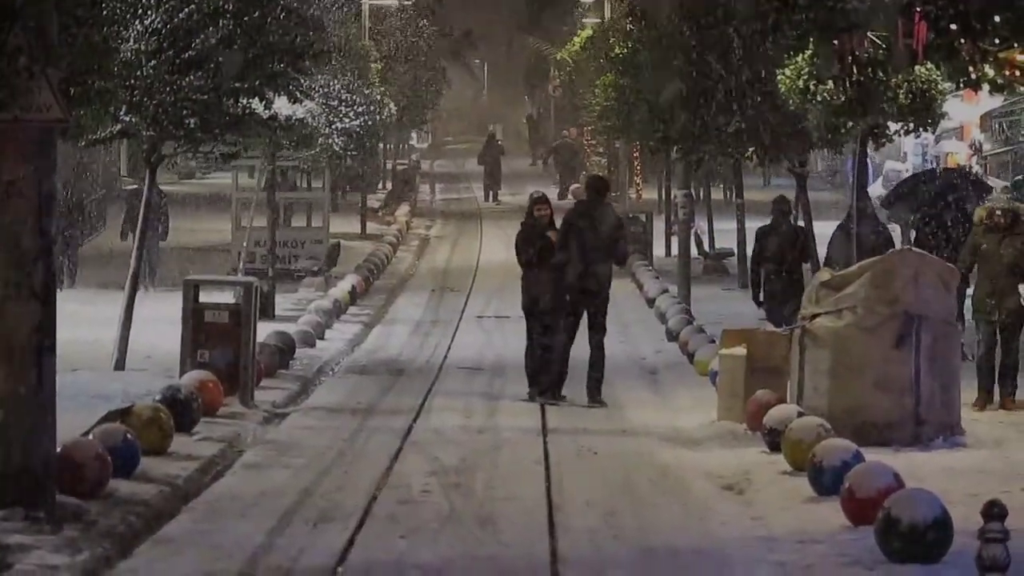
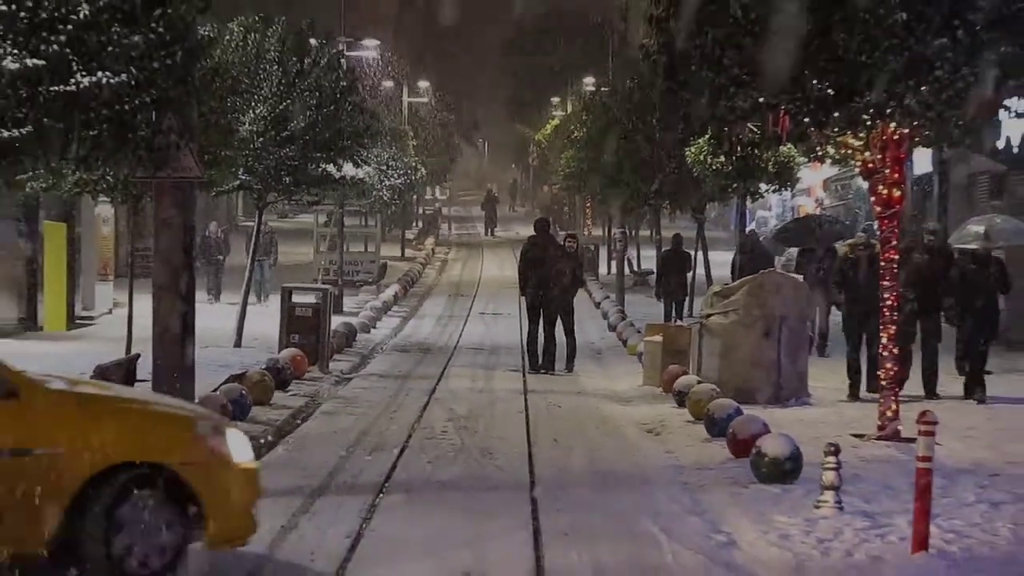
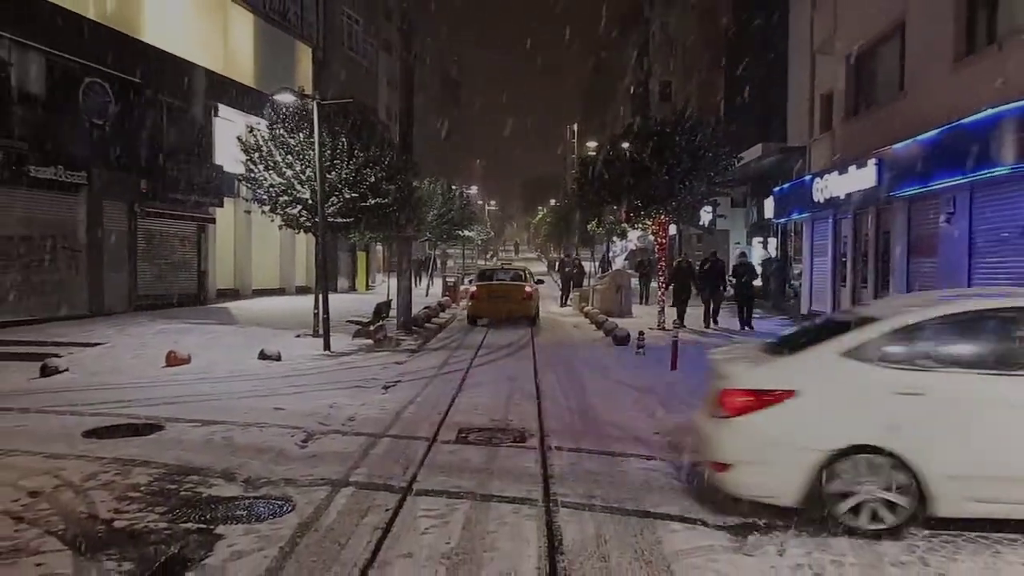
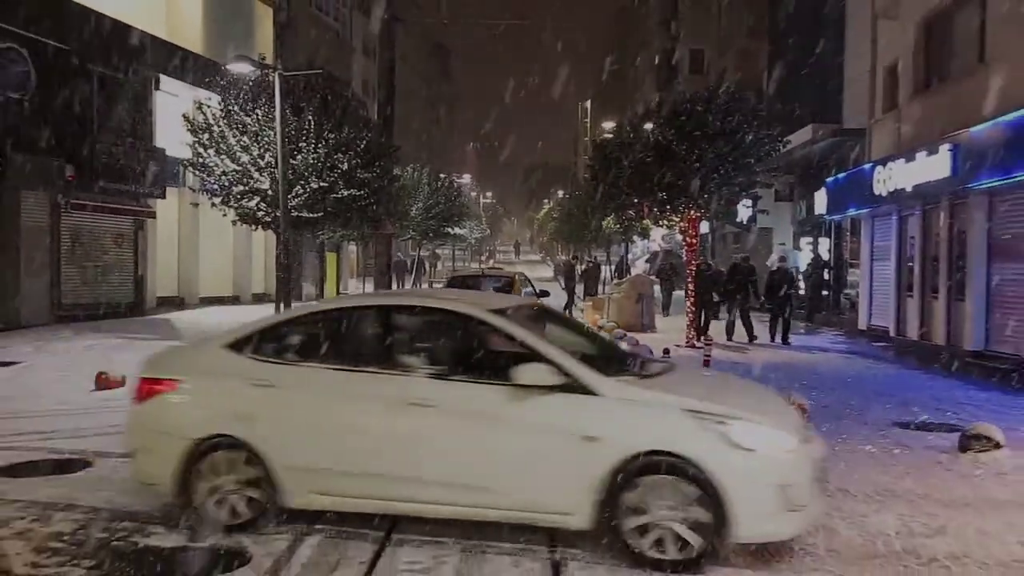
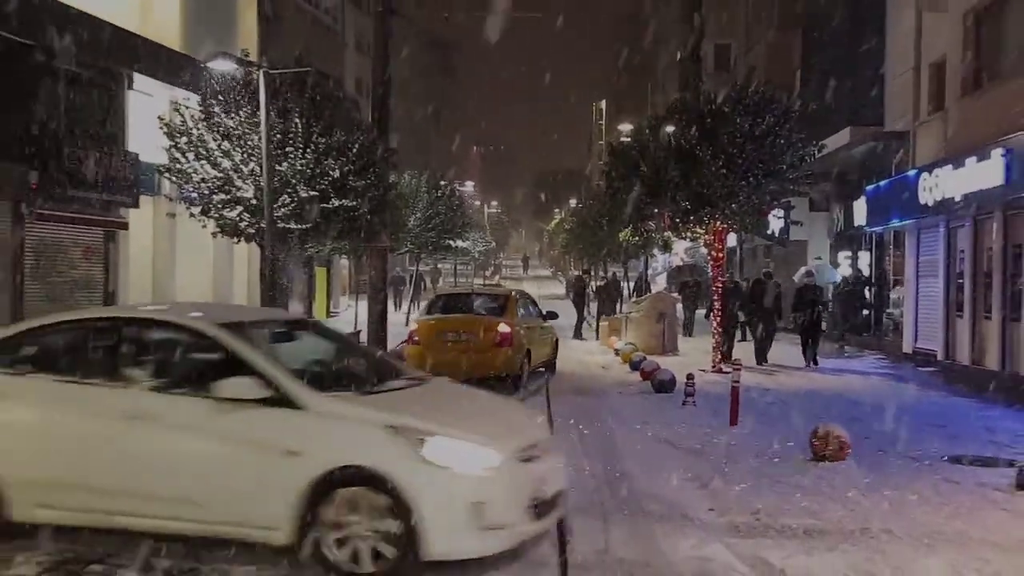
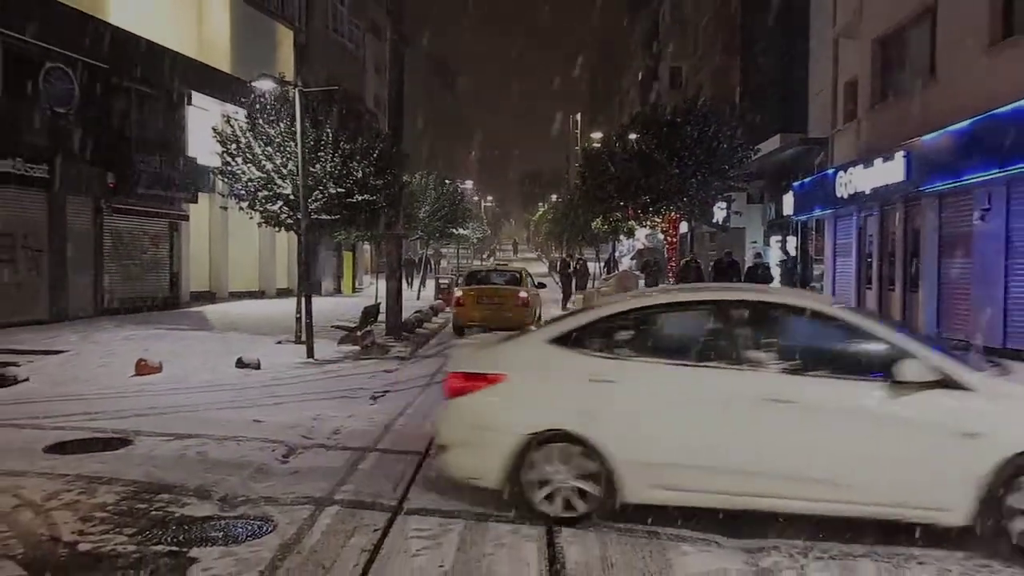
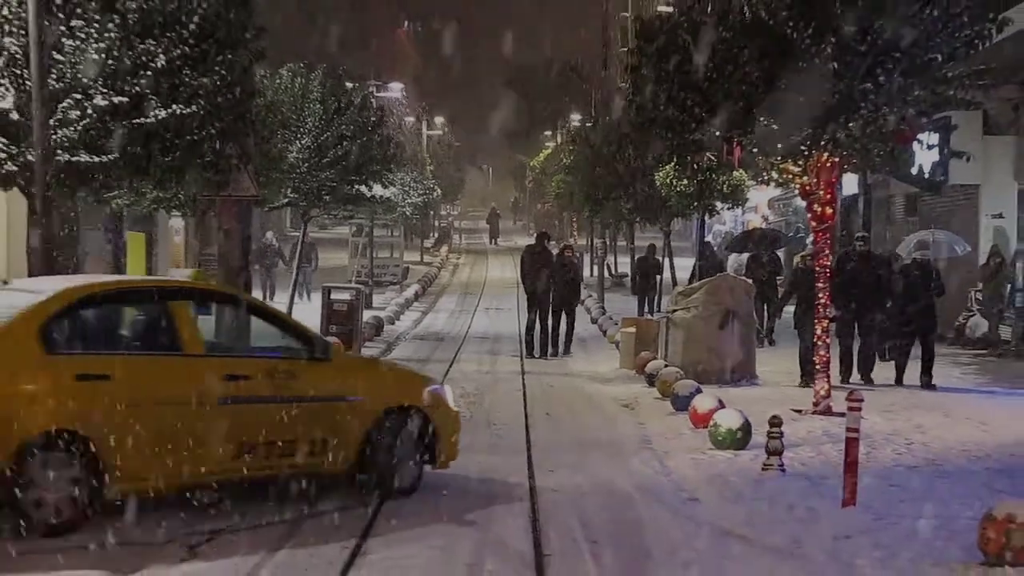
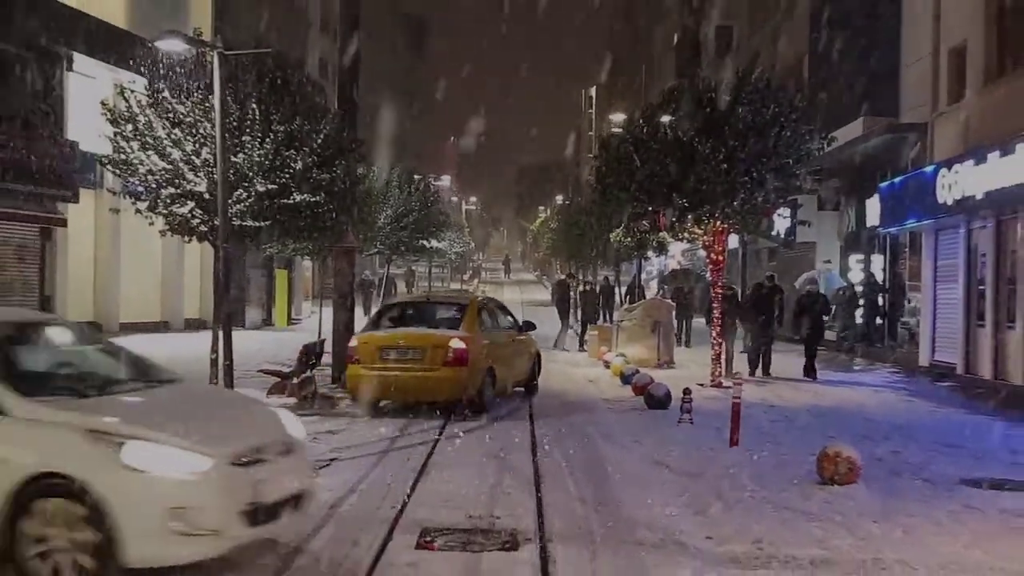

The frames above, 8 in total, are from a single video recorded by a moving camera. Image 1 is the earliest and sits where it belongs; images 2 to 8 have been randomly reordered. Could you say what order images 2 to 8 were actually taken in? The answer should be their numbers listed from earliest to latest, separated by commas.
2, 7, 8, 5, 4, 6, 3
